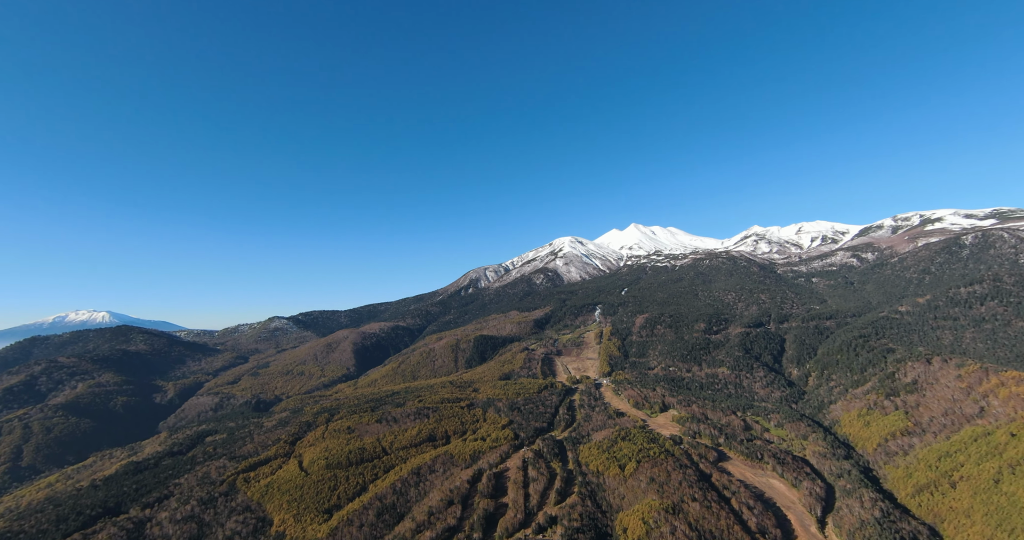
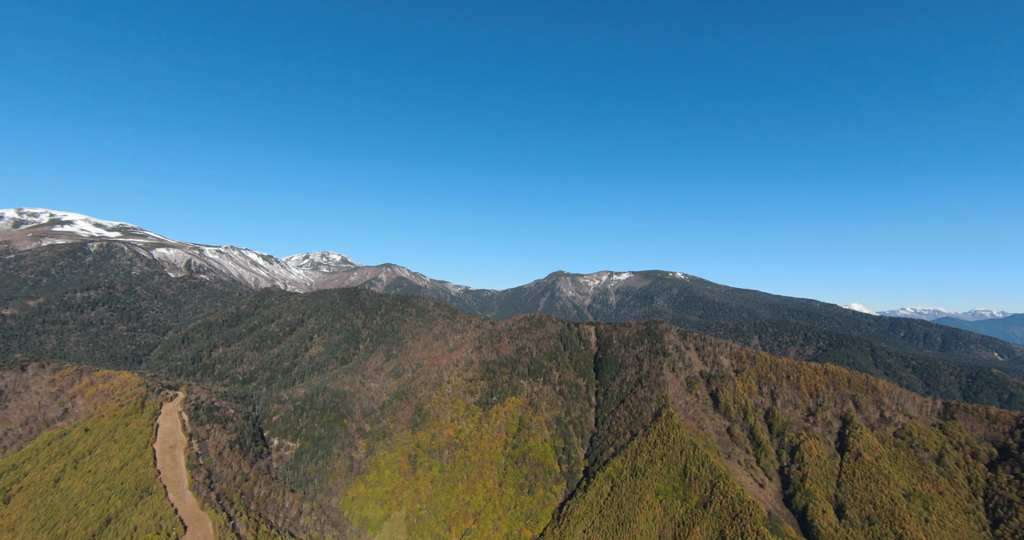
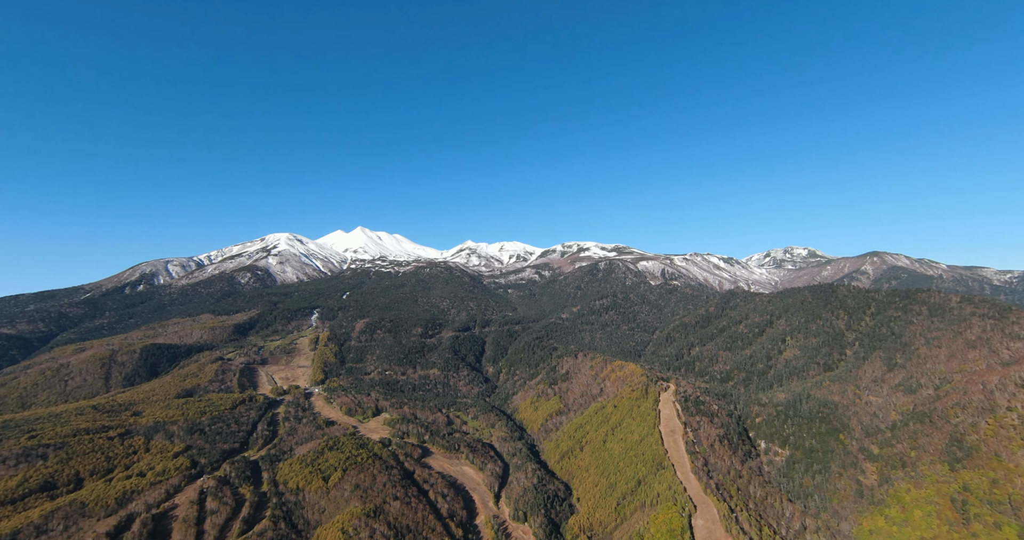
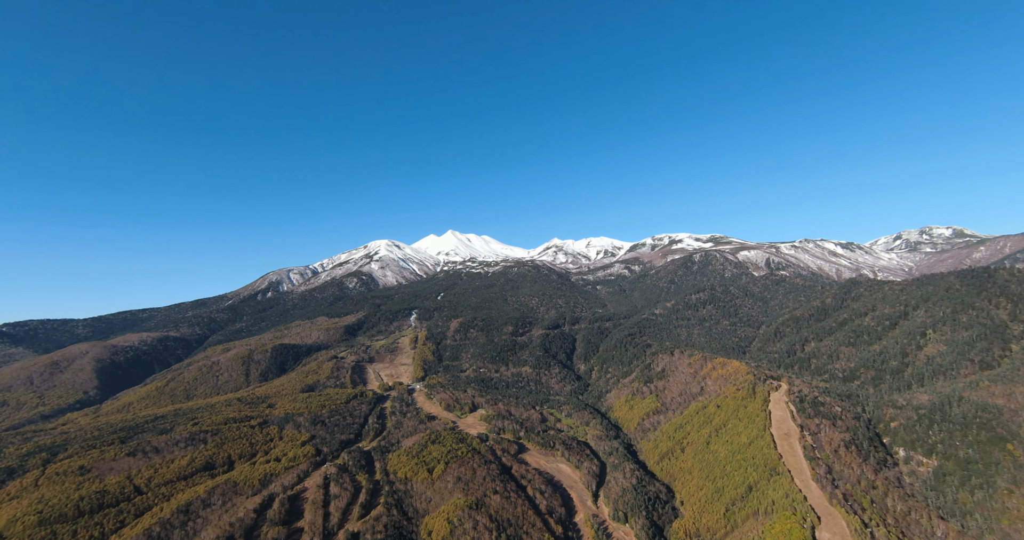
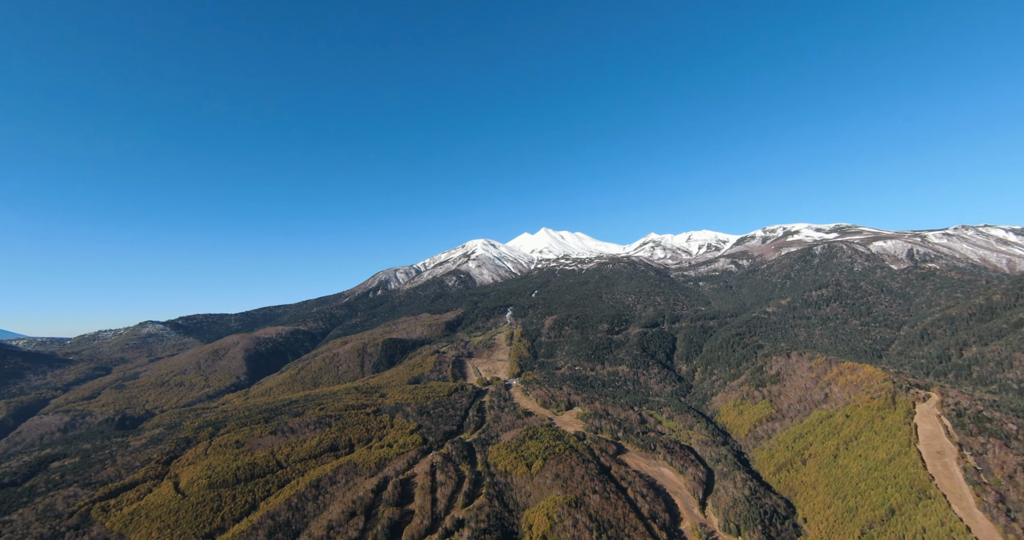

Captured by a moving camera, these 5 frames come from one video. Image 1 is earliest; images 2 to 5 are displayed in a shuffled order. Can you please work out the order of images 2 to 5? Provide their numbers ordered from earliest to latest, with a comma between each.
5, 4, 3, 2
